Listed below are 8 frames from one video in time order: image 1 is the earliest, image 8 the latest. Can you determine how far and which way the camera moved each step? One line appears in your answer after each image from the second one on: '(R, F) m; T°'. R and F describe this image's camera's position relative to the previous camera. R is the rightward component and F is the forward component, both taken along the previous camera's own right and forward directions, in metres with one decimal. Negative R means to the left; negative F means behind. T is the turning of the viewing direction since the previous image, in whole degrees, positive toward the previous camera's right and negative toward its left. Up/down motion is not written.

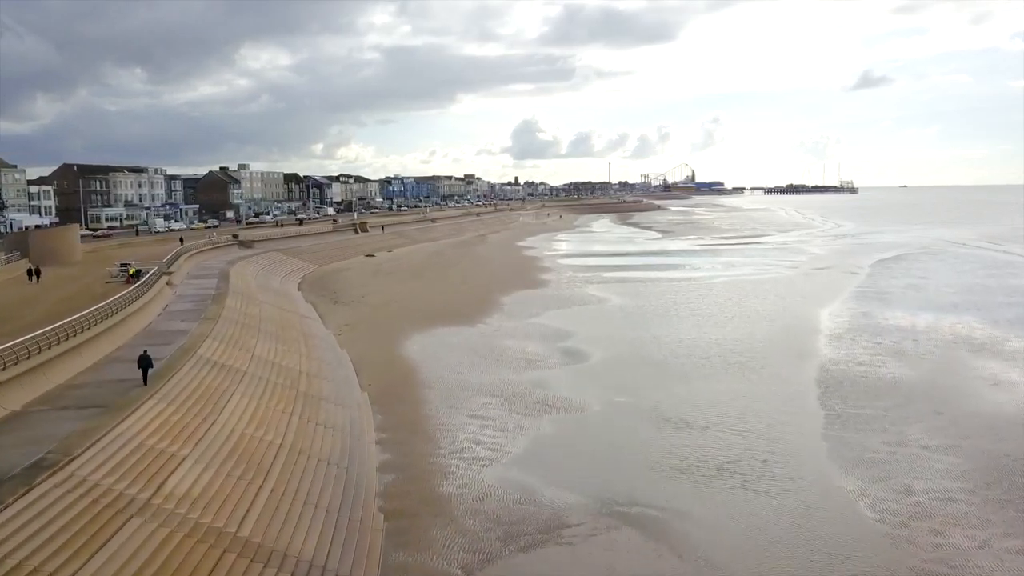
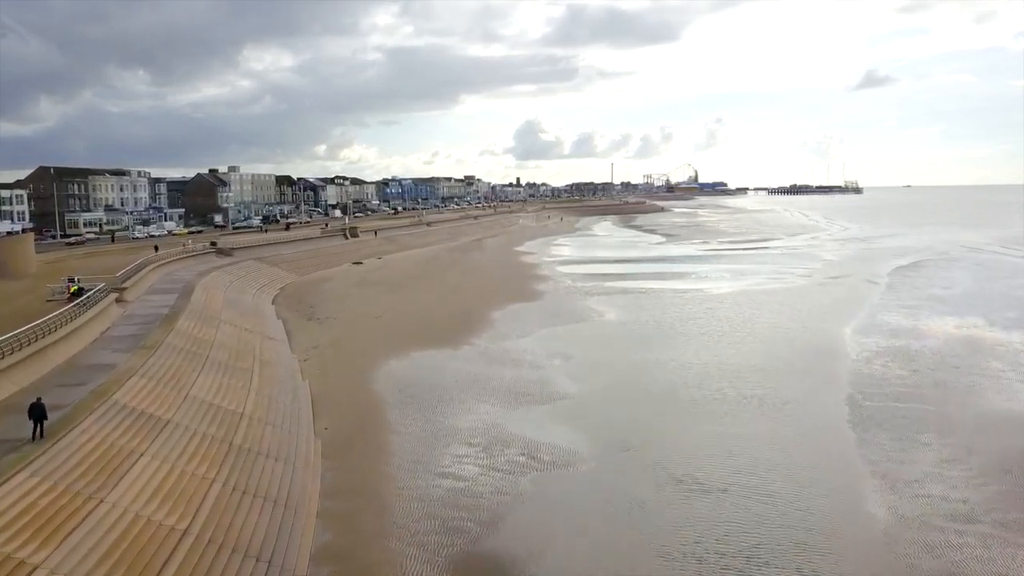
(+0.3, +1.7) m; 0°
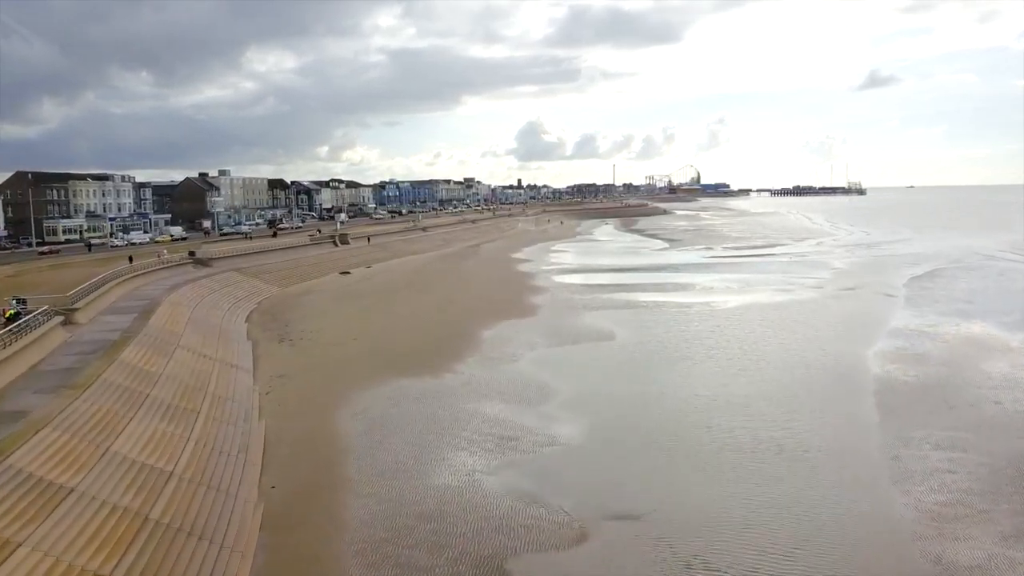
(+0.3, +1.4) m; 0°
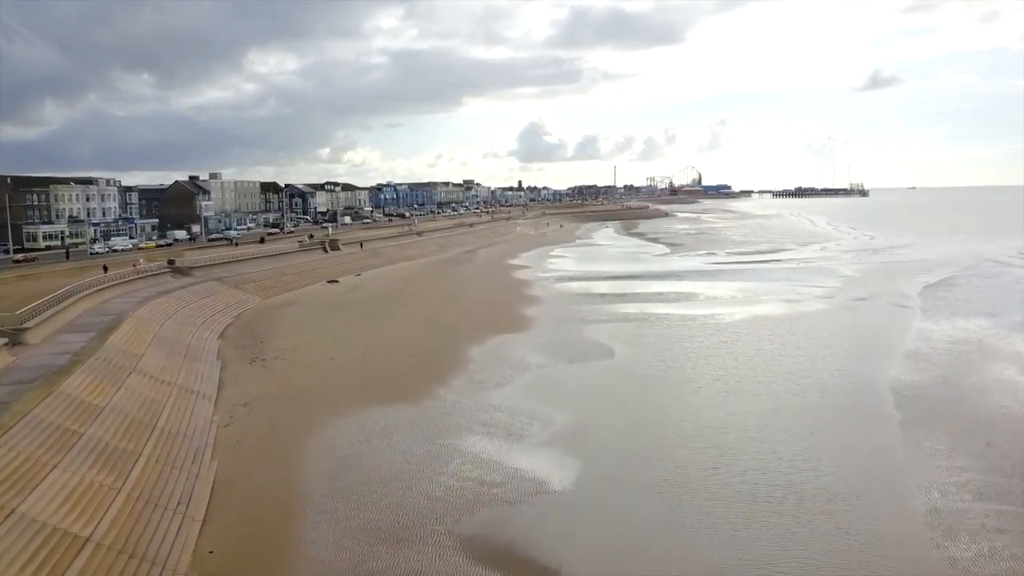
(+0.3, +1.2) m; 0°
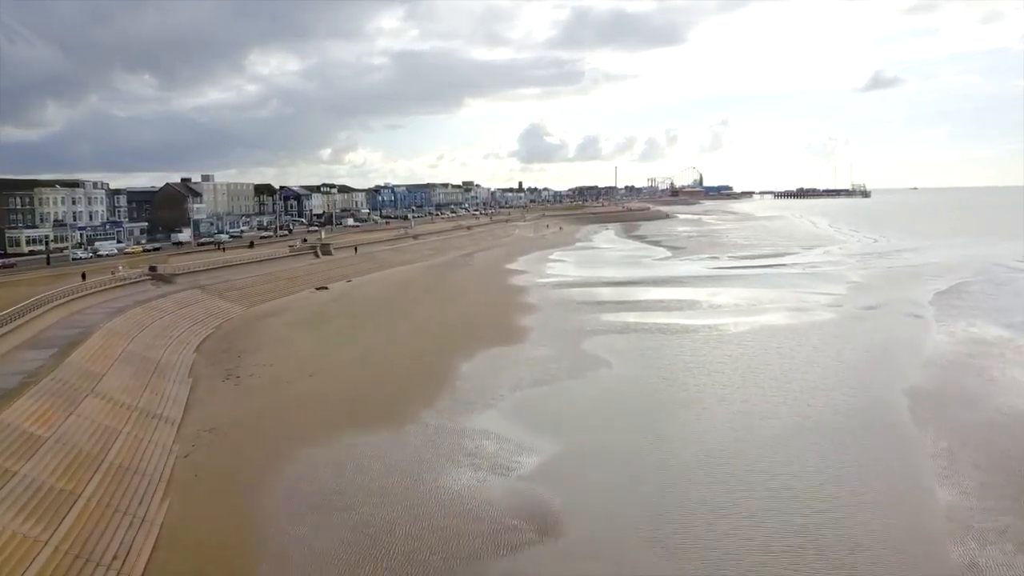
(+0.2, +0.9) m; 0°
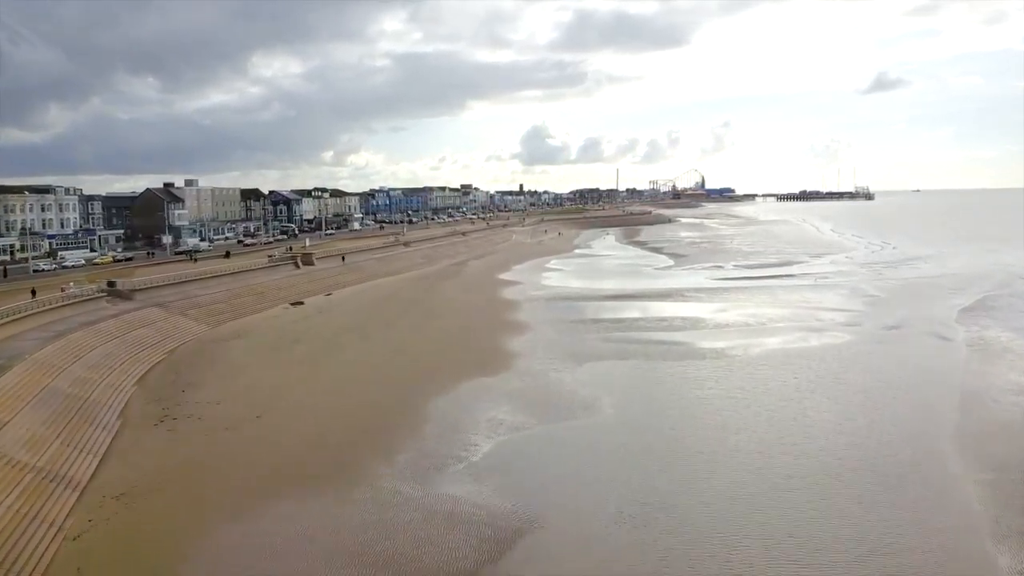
(+0.4, +1.8) m; 0°
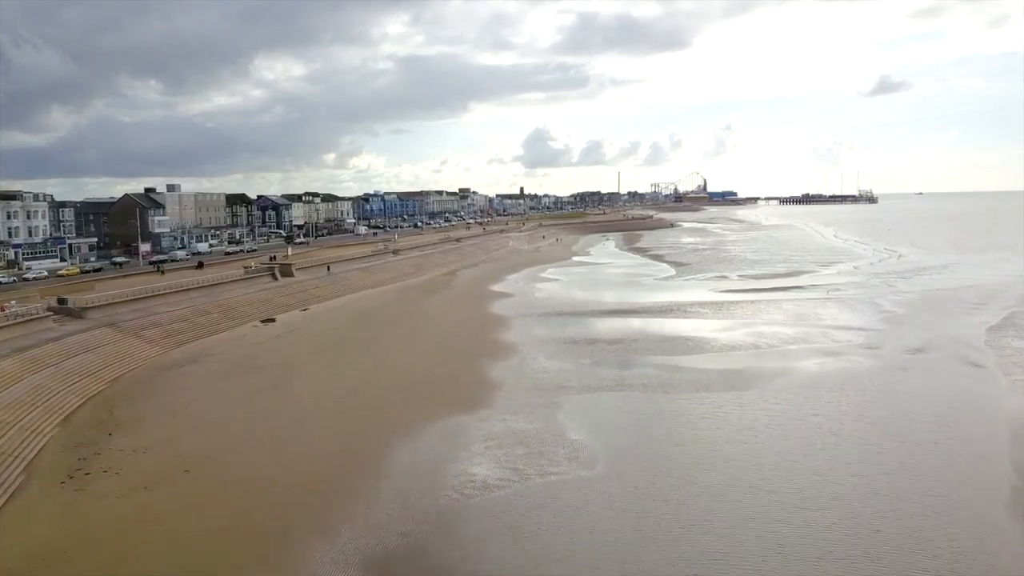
(+0.4, +1.8) m; 0°
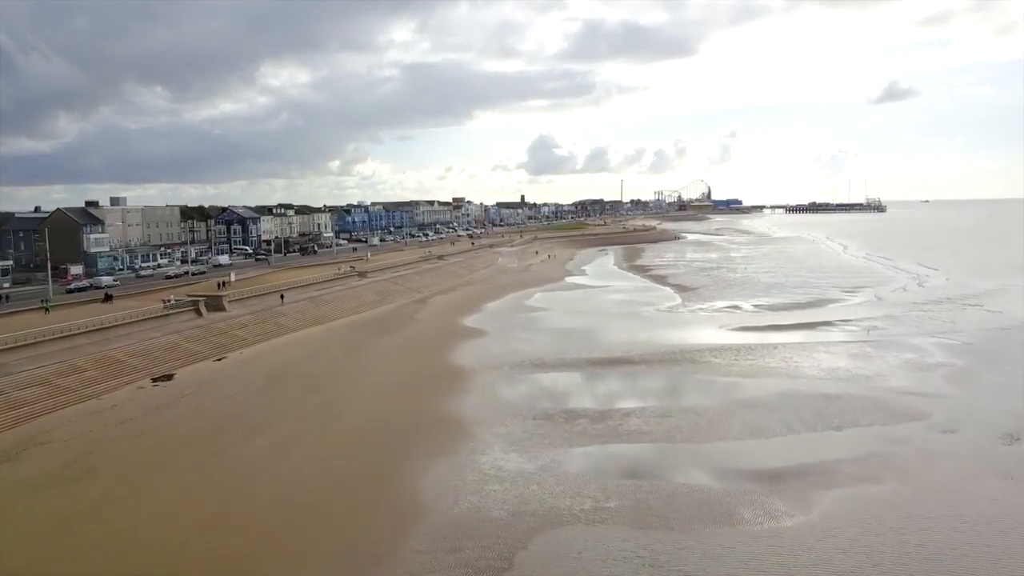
(+1.1, +4.7) m; 0°
